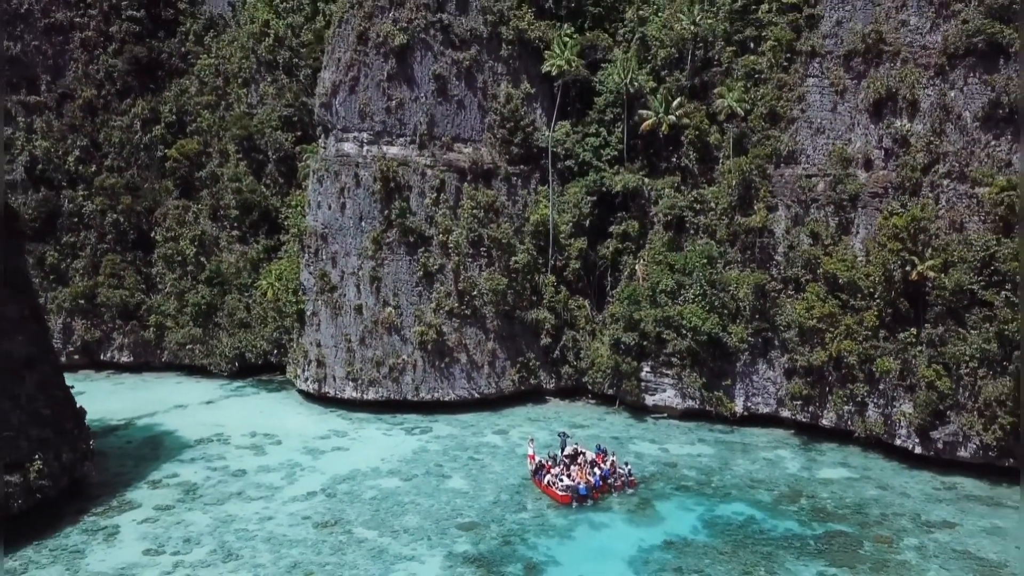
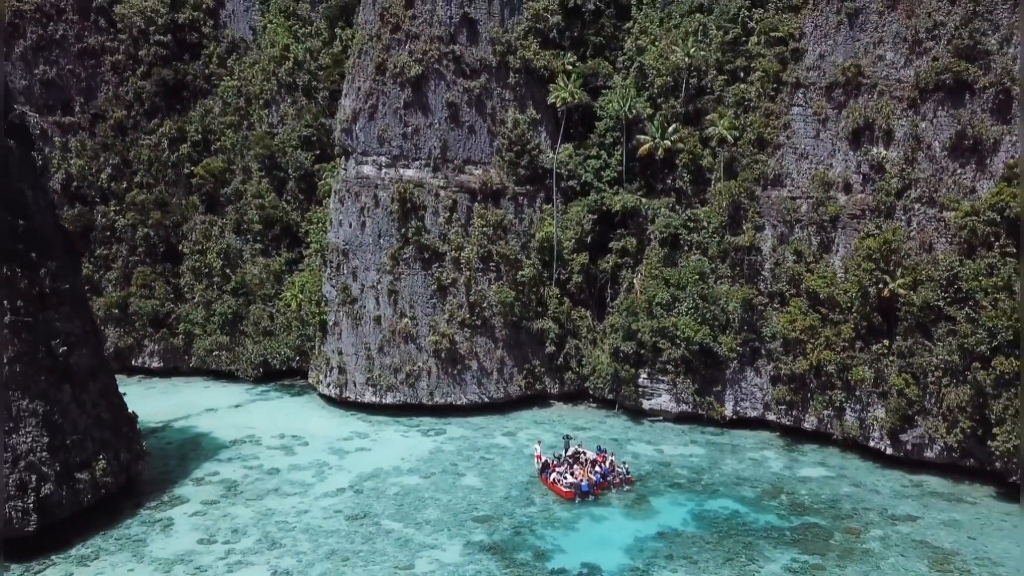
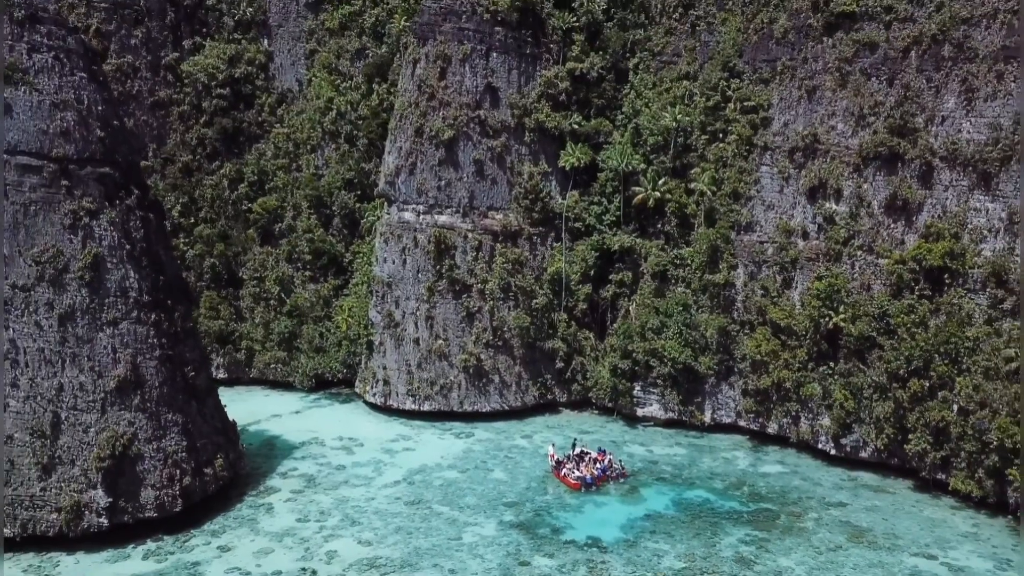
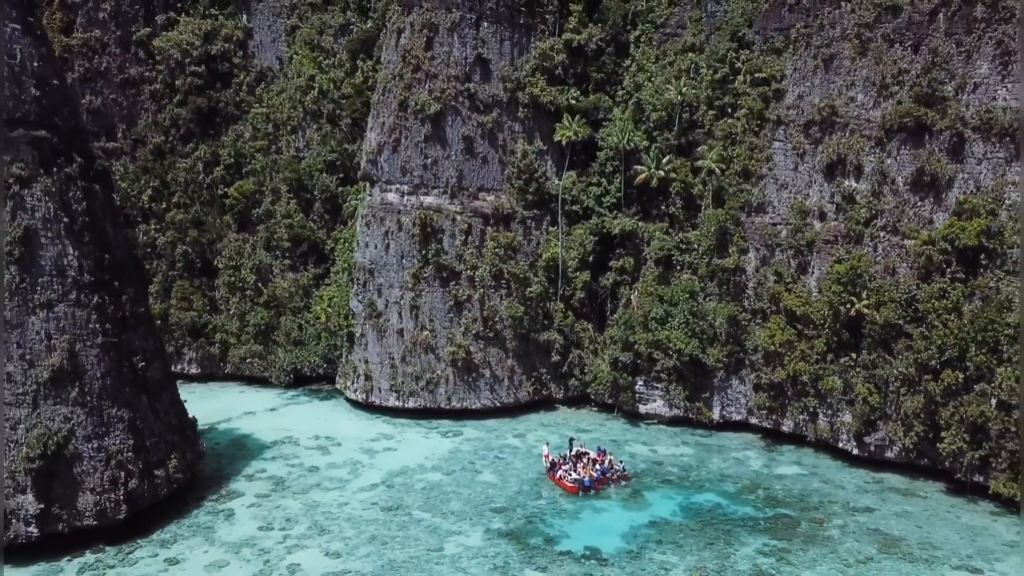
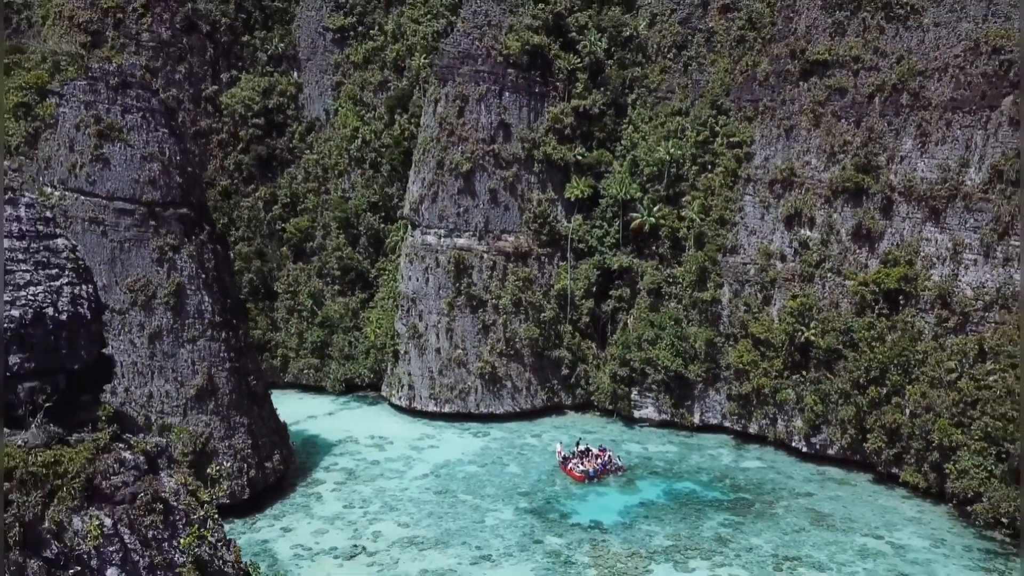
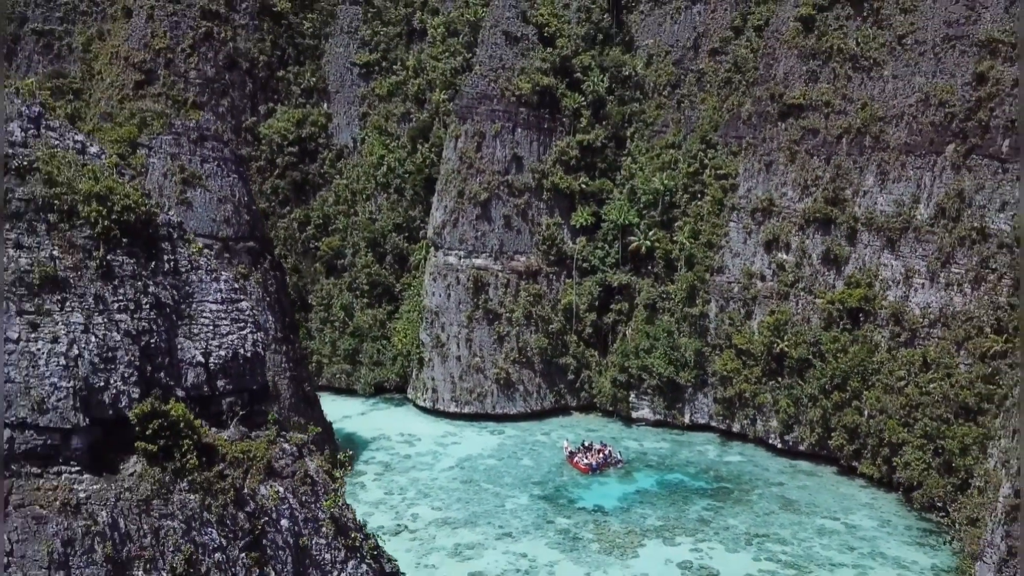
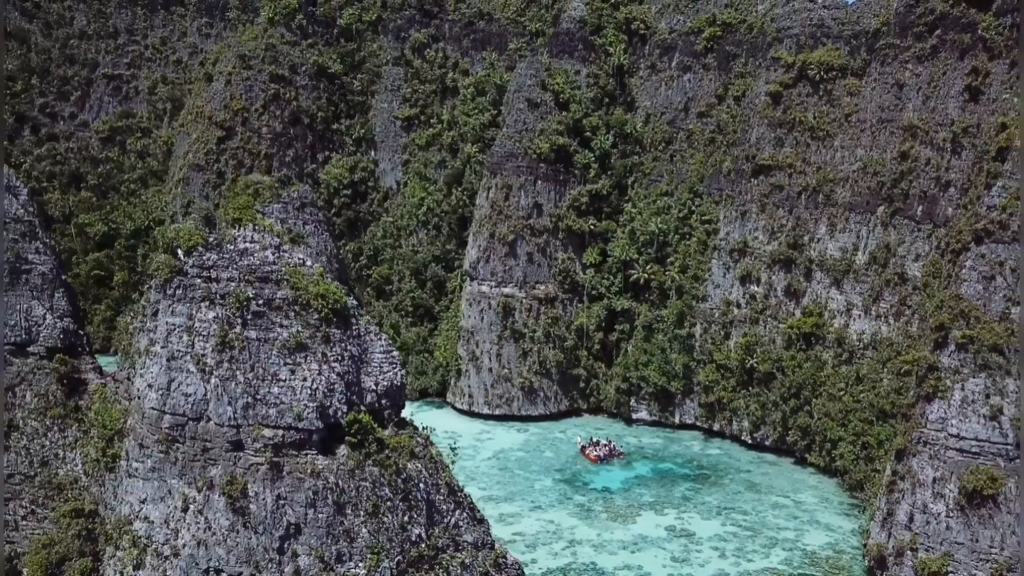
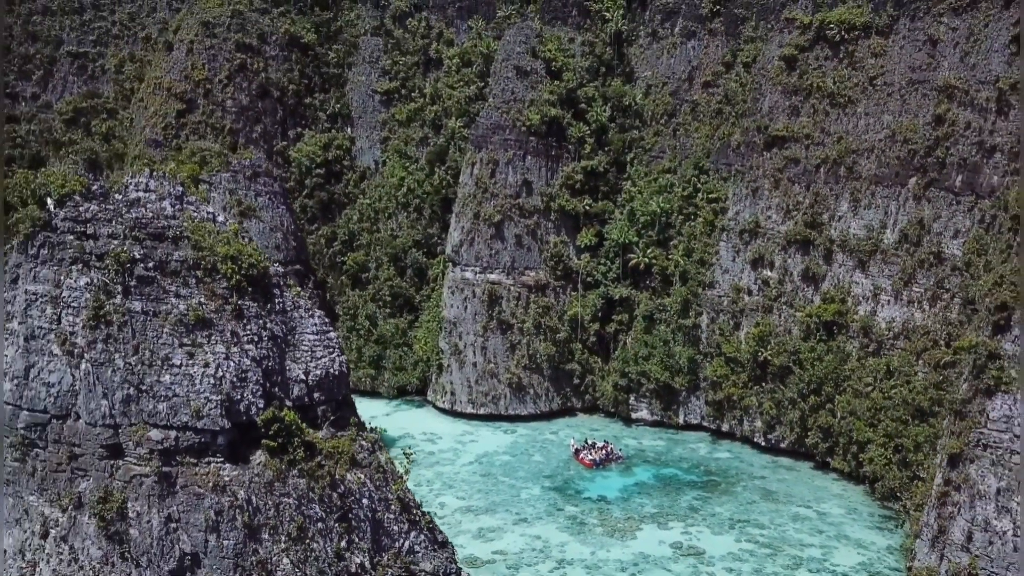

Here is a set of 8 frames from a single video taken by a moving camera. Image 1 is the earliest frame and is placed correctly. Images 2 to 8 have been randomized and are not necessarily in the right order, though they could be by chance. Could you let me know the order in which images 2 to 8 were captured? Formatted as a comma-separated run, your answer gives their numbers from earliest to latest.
2, 4, 3, 5, 6, 8, 7
